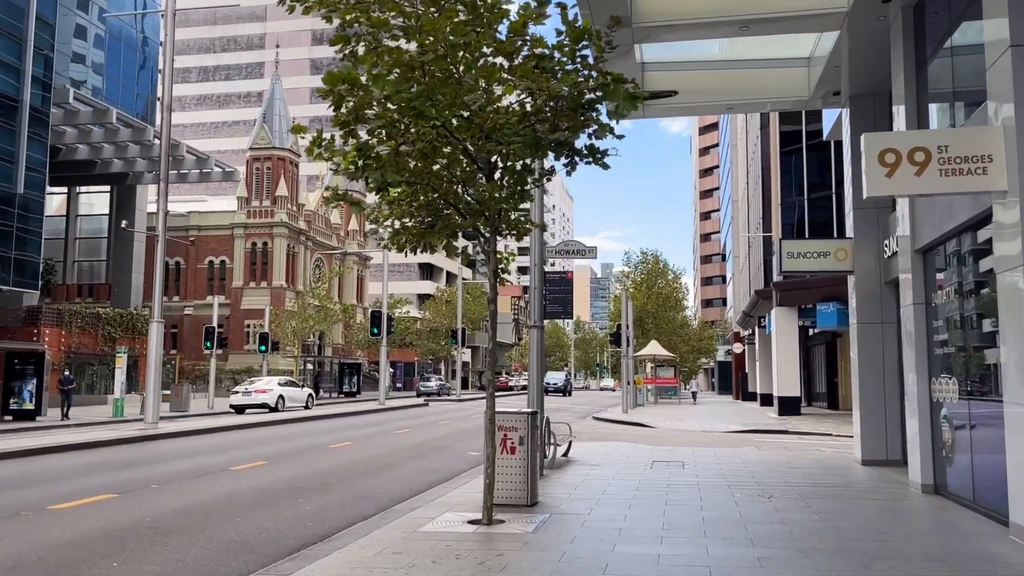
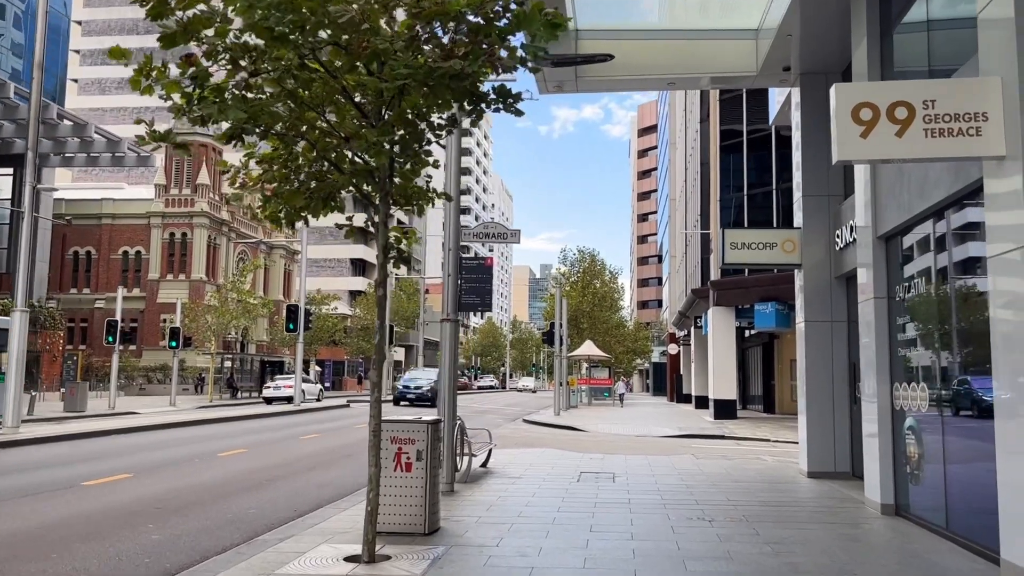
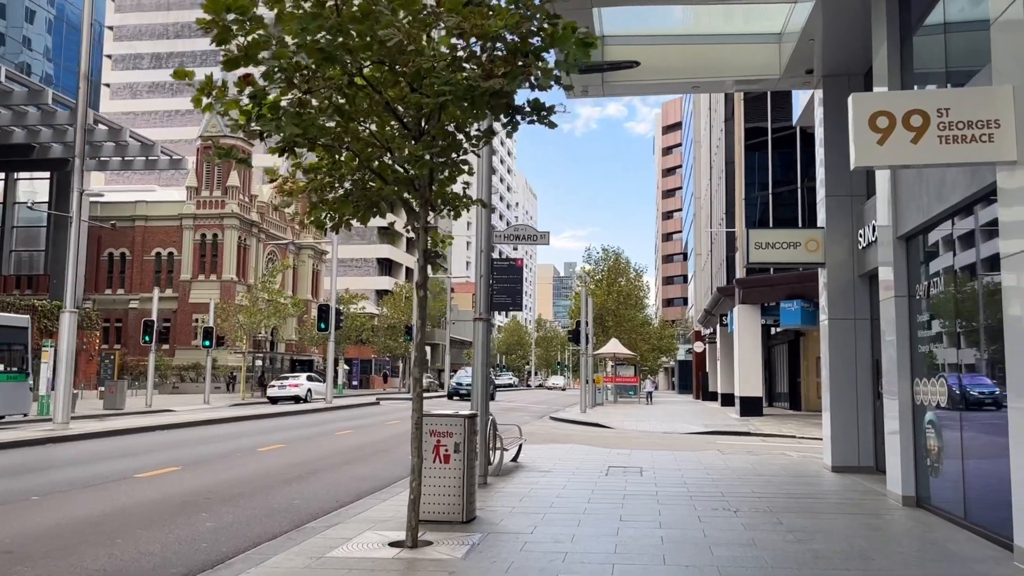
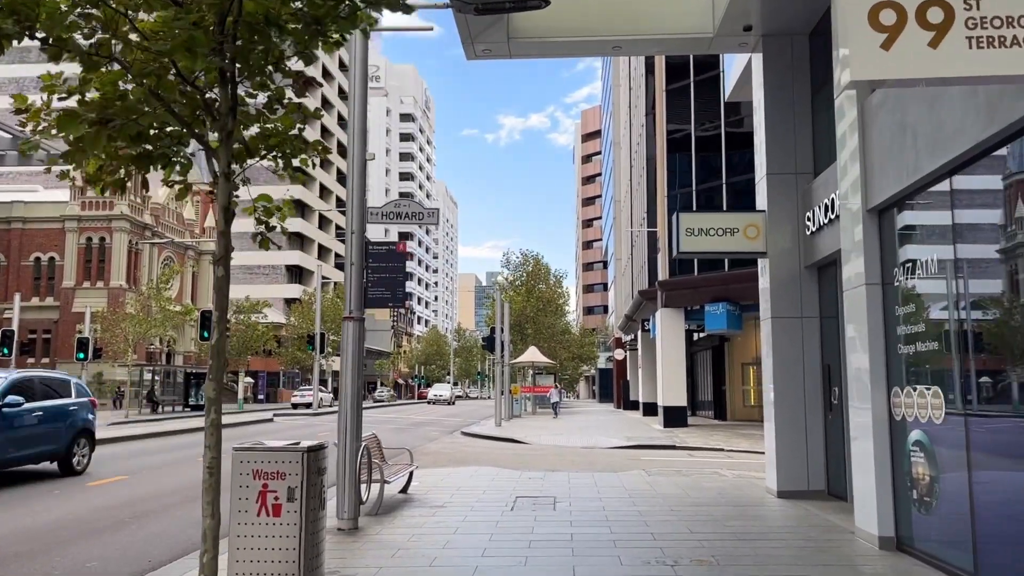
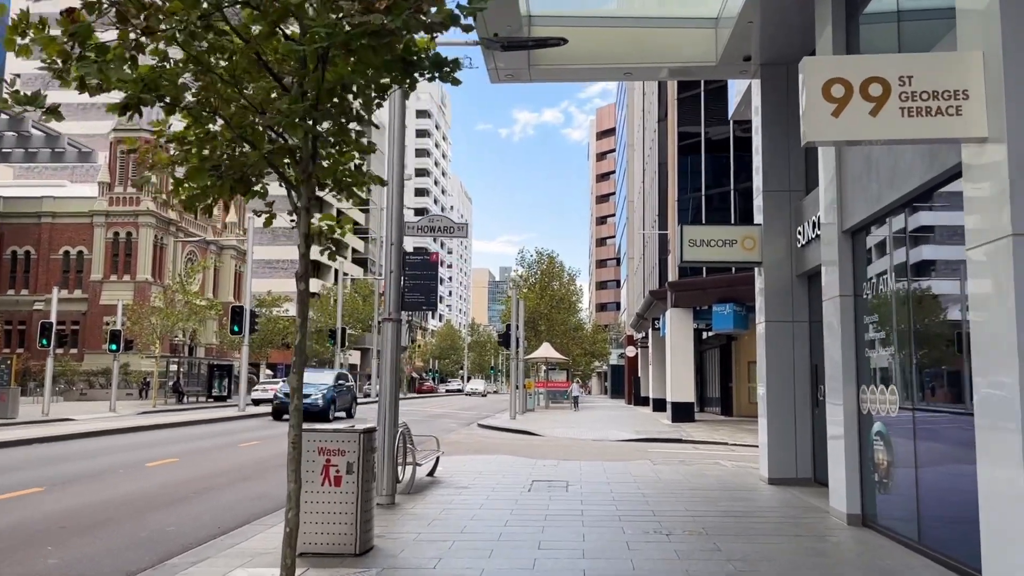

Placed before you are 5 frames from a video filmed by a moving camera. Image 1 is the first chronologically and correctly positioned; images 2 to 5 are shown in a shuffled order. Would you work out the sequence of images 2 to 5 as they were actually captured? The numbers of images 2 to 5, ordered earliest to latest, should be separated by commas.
3, 2, 5, 4
